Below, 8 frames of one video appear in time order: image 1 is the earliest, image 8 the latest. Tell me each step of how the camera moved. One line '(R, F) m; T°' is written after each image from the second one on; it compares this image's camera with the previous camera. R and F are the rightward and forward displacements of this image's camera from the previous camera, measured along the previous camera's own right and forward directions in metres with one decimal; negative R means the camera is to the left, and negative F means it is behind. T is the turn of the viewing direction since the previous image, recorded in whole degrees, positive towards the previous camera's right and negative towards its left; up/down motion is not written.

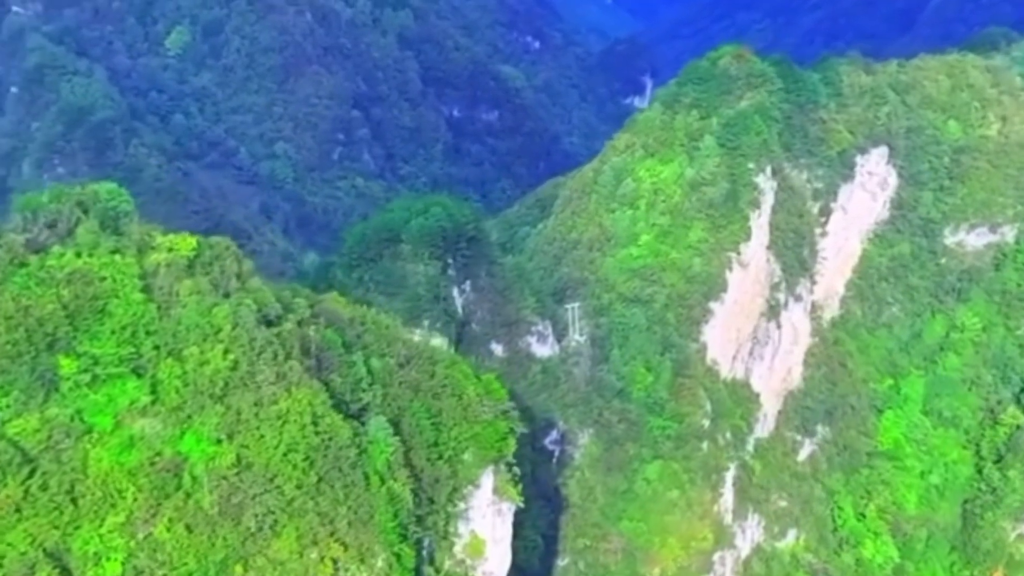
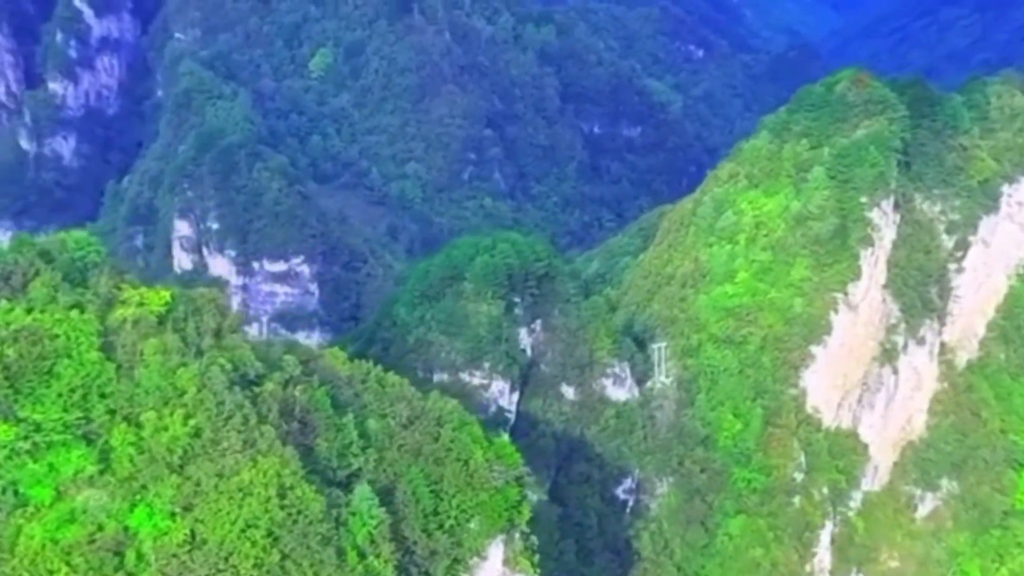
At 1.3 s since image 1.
(+2.1, +1.0) m; -9°
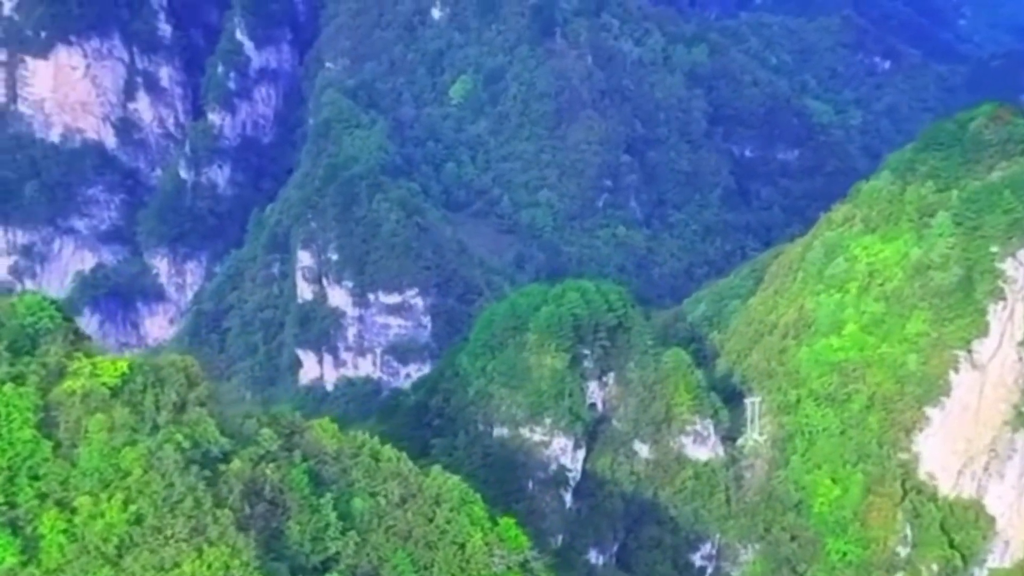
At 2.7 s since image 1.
(+2.3, +1.1) m; -10°
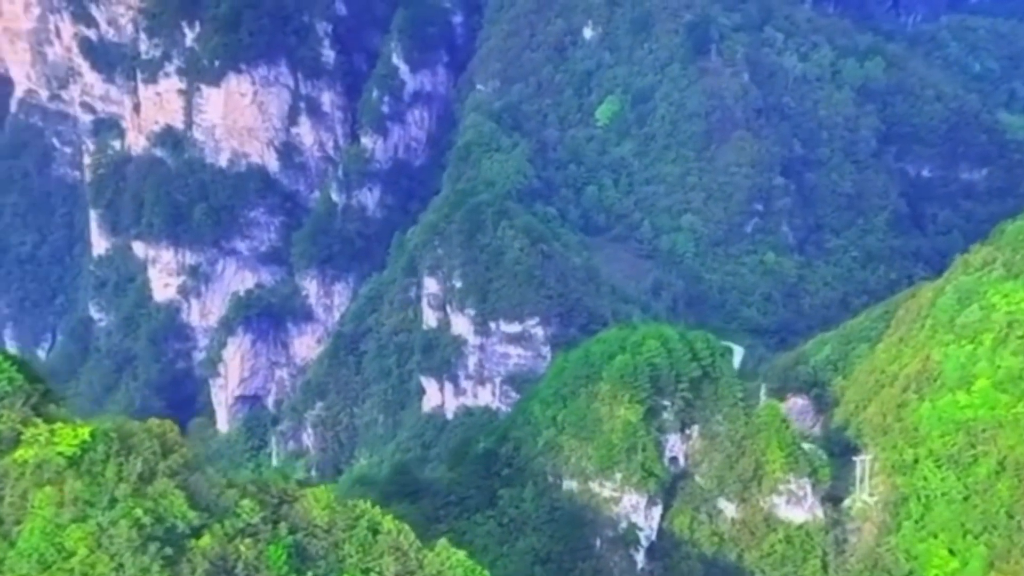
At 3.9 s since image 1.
(+2.2, +1.1) m; -10°
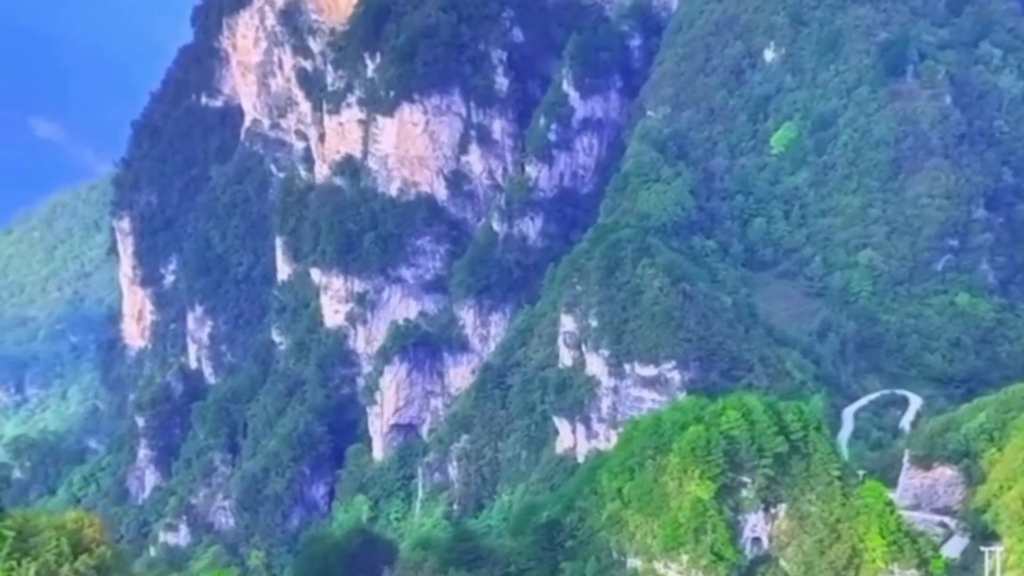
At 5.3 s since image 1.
(+2.9, +1.6) m; -12°
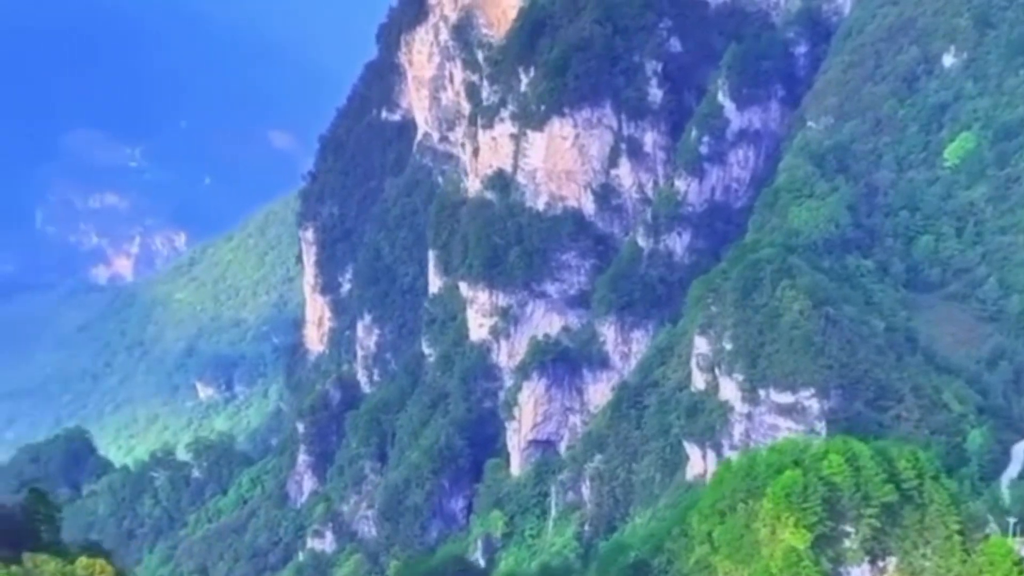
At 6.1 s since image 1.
(+1.7, +0.9) m; -10°
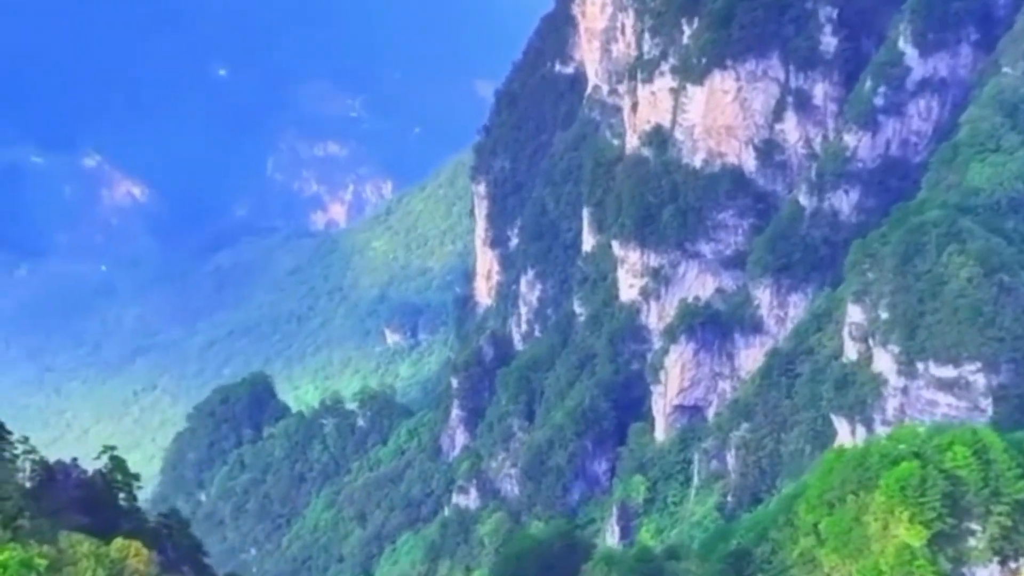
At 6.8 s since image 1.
(+1.3, +0.7) m; -10°
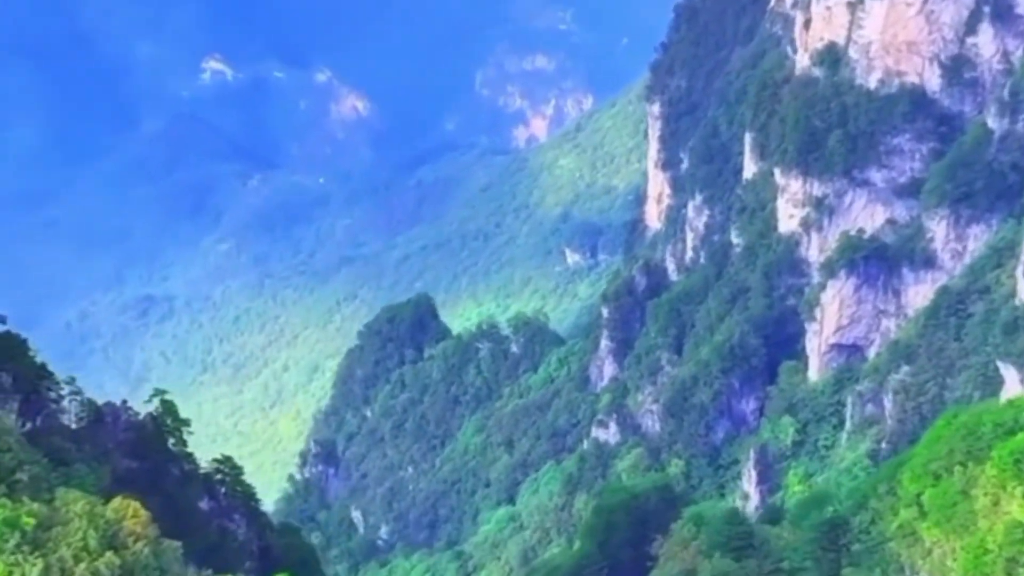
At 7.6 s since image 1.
(+1.5, +1.2) m; -10°
